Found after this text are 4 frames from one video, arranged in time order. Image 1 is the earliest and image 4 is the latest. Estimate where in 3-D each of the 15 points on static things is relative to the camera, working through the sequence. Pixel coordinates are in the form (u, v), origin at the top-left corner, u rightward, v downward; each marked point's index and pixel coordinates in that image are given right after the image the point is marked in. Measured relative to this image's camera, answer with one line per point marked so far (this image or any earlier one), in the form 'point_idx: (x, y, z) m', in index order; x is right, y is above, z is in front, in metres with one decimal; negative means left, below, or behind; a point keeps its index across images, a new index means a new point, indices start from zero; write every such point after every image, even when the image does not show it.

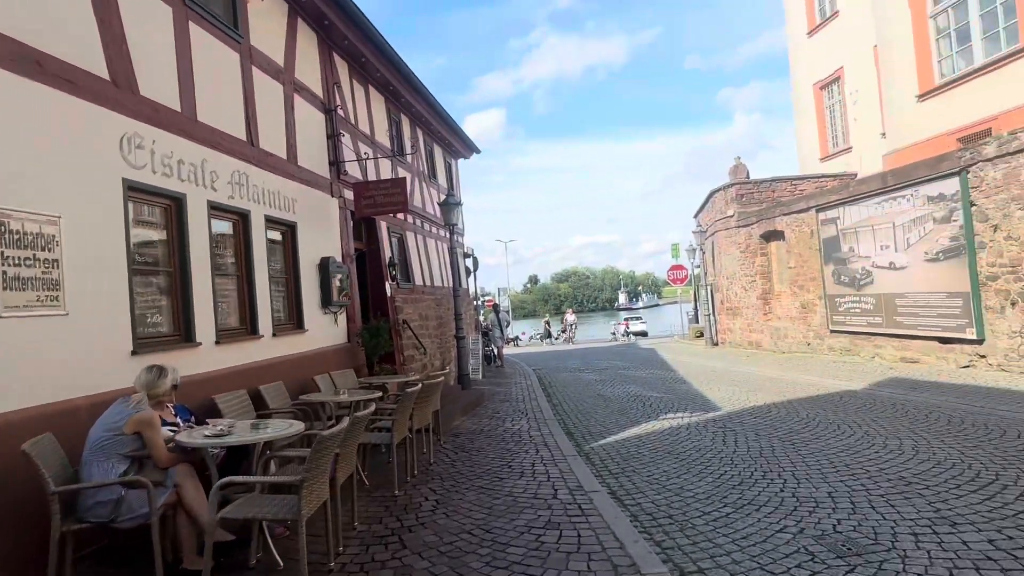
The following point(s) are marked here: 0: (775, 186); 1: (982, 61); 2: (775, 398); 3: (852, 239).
0: (+8.2, +3.2, +18.3) m
1: (+9.9, +4.8, +12.4) m
2: (+4.2, -1.8, +9.4) m
3: (+7.5, +1.1, +13.1) m
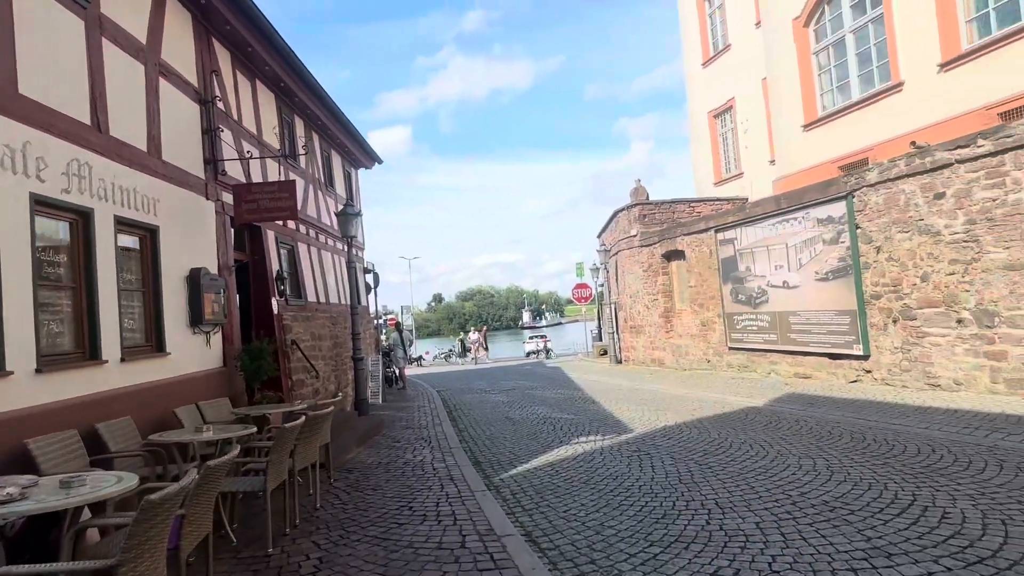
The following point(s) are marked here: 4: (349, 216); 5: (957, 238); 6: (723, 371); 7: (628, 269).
0: (+5.2, +2.6, +18.9) m
1: (+7.9, +4.4, +13.4) m
2: (+2.7, -2.0, +9.3) m
3: (+5.4, +0.6, +13.5) m
4: (-3.3, +1.5, +12.1) m
5: (+6.8, +0.8, +8.9) m
6: (+5.3, -2.1, +14.8) m
7: (+3.9, +0.6, +19.6) m
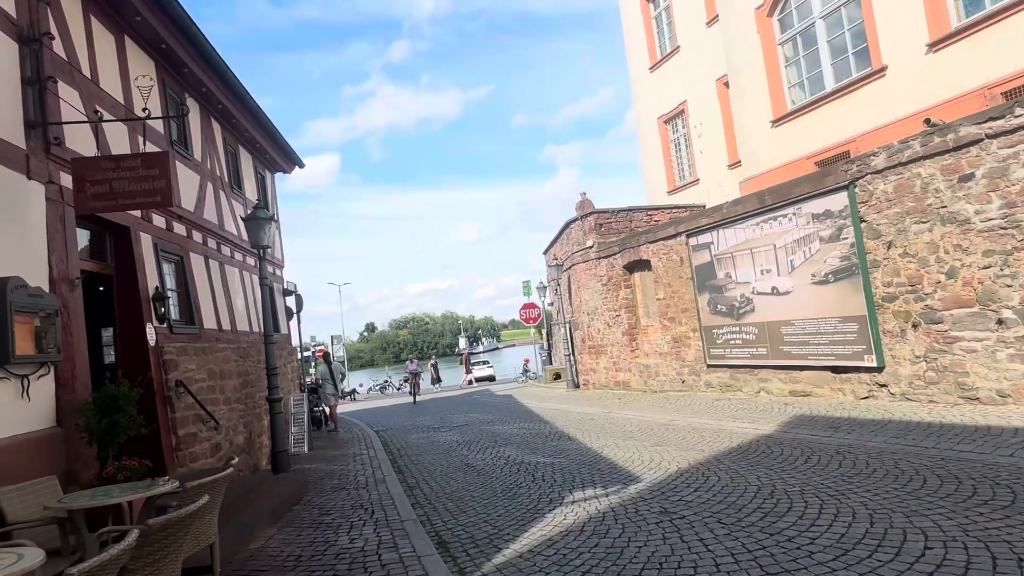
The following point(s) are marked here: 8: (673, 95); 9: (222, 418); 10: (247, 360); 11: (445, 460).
0: (+3.5, +2.2, +17.5) m
1: (+6.8, +4.3, +12.4) m
2: (+2.3, -2.1, +7.5) m
3: (+4.4, +0.5, +12.1) m
4: (-4.1, +1.1, +9.7) m
5: (+6.3, +0.8, +7.7) m
6: (+4.3, -2.3, +13.2) m
7: (+2.2, +0.1, +18.0) m
8: (+5.4, +6.4, +19.7) m
9: (-4.1, -1.8, +8.3) m
10: (-4.3, -1.2, +9.6) m
11: (-1.1, -2.8, +9.6) m
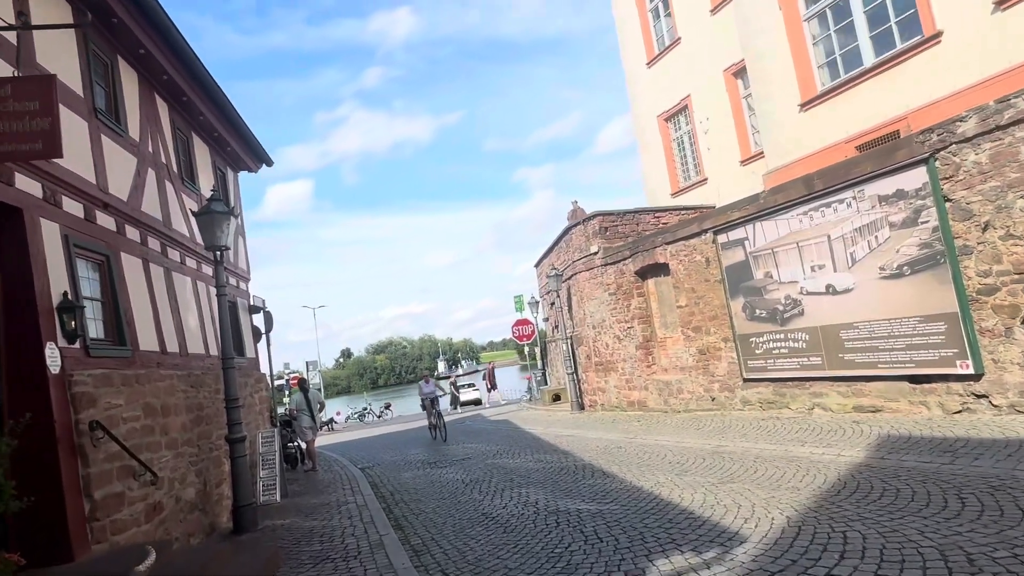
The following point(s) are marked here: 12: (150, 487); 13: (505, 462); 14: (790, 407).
0: (+3.4, +1.9, +15.9) m
1: (+6.8, +4.3, +11.1) m
2: (+2.7, -2.0, +5.7) m
3: (+4.6, +0.4, +10.5) m
4: (-3.9, +1.0, +7.8) m
5: (+6.6, +1.0, +6.2) m
6: (+4.4, -2.4, +11.6) m
7: (+2.1, -0.2, +16.3) m
8: (+5.0, +6.2, +18.3) m
9: (-3.7, -1.9, +6.3) m
10: (-4.1, -1.3, +7.6) m
11: (-0.8, -2.9, +7.7) m
12: (-3.6, -2.0, +5.9) m
13: (-0.1, -3.0, +10.3) m
14: (+4.9, -2.1, +10.4) m
